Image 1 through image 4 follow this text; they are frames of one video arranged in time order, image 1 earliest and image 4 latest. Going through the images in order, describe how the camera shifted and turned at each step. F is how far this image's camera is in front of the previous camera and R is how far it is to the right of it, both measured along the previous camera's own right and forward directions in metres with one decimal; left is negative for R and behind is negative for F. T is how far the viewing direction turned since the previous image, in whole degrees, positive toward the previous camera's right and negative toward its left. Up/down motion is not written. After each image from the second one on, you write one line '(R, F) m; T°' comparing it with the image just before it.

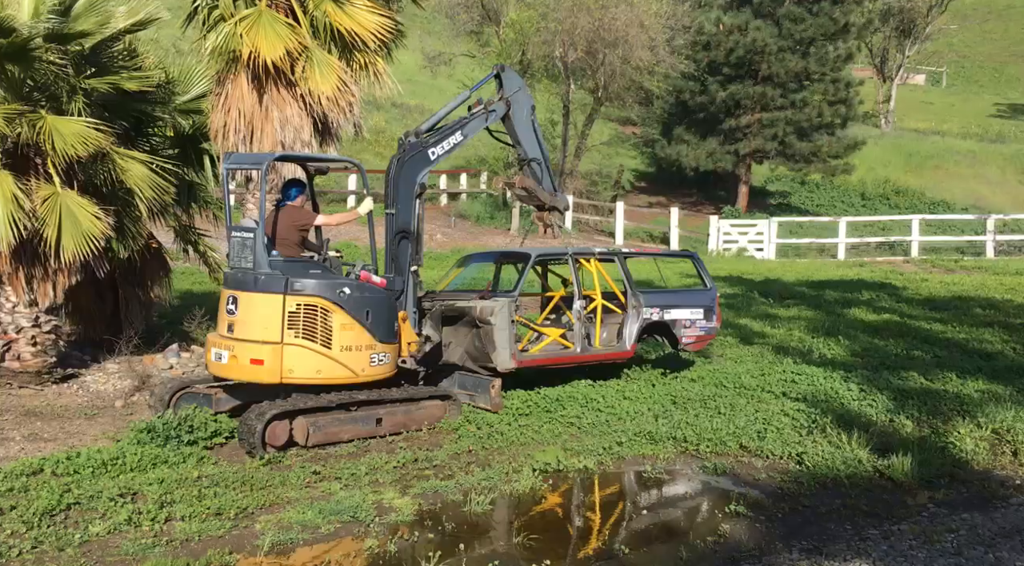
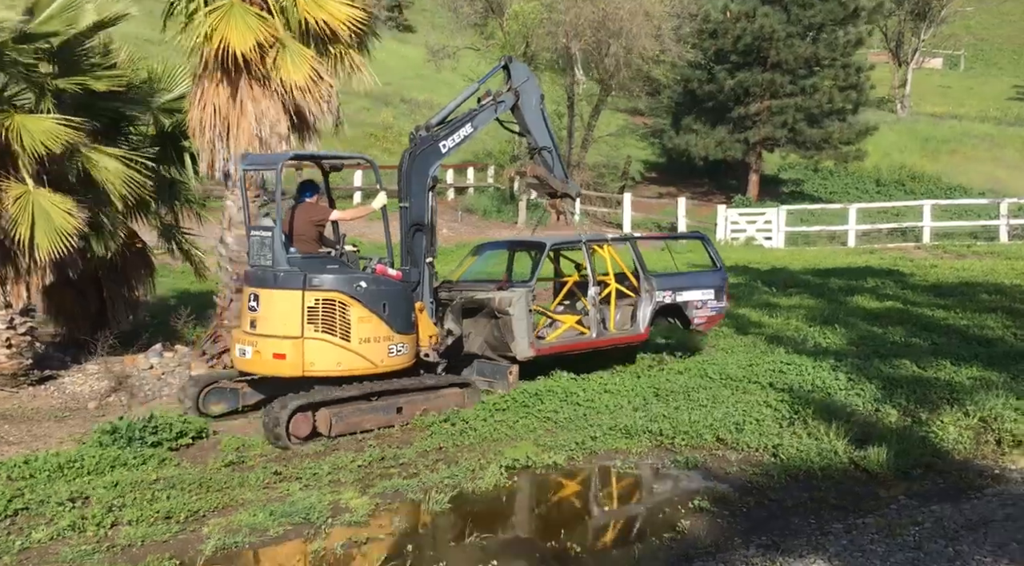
(+0.4, +0.1) m; -1°
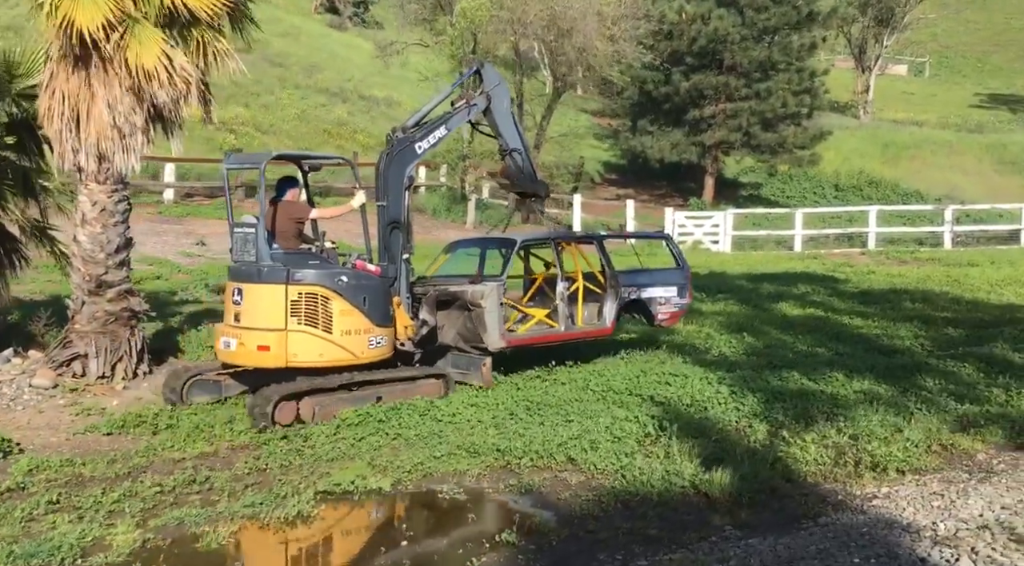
(+1.0, +0.5) m; +1°
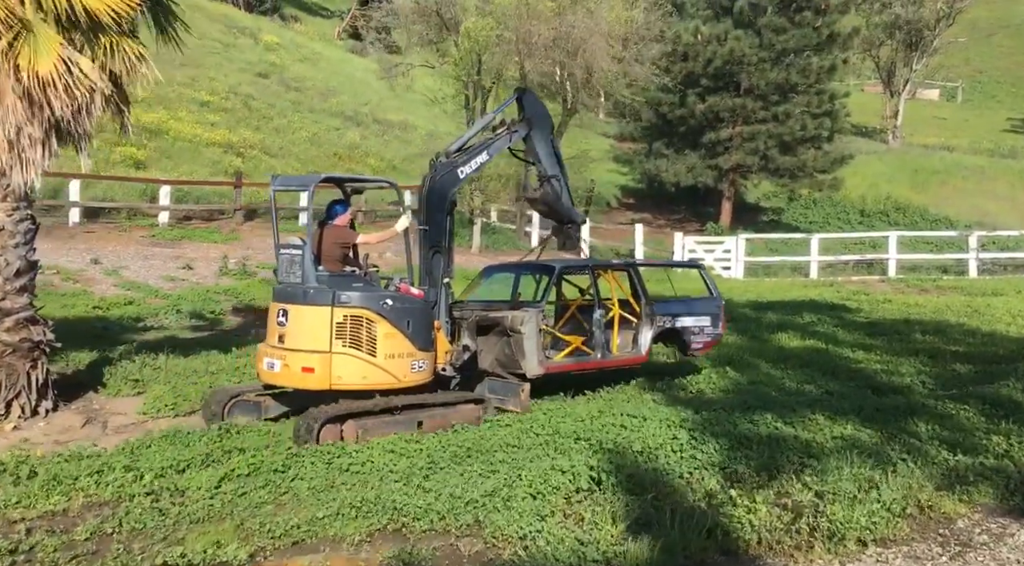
(+0.9, +1.1) m; -2°
